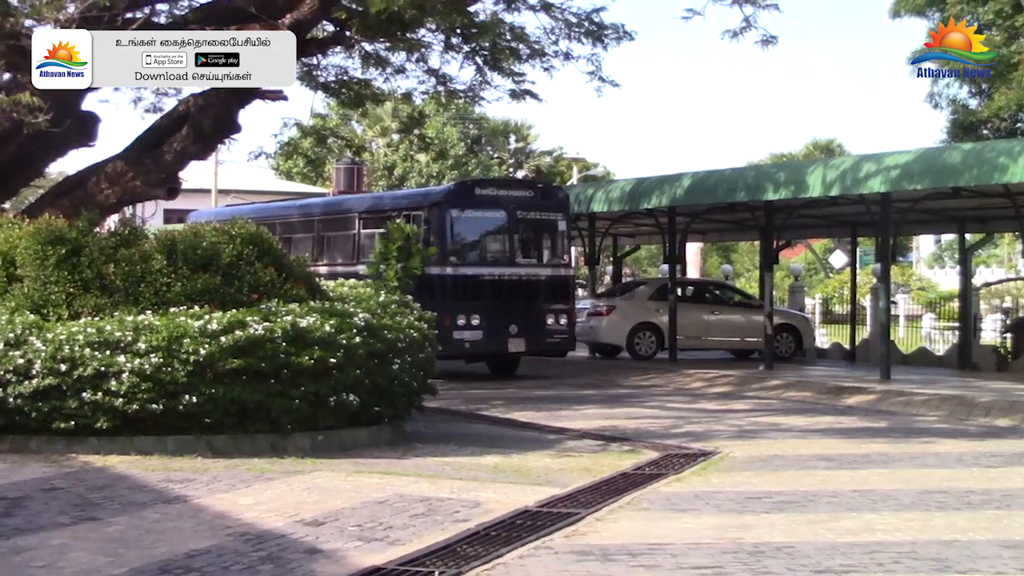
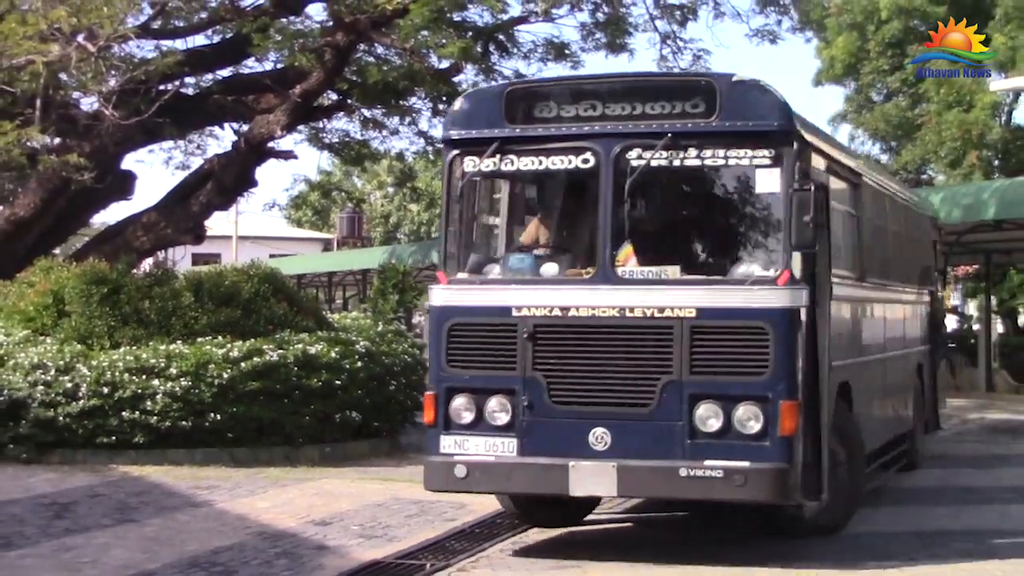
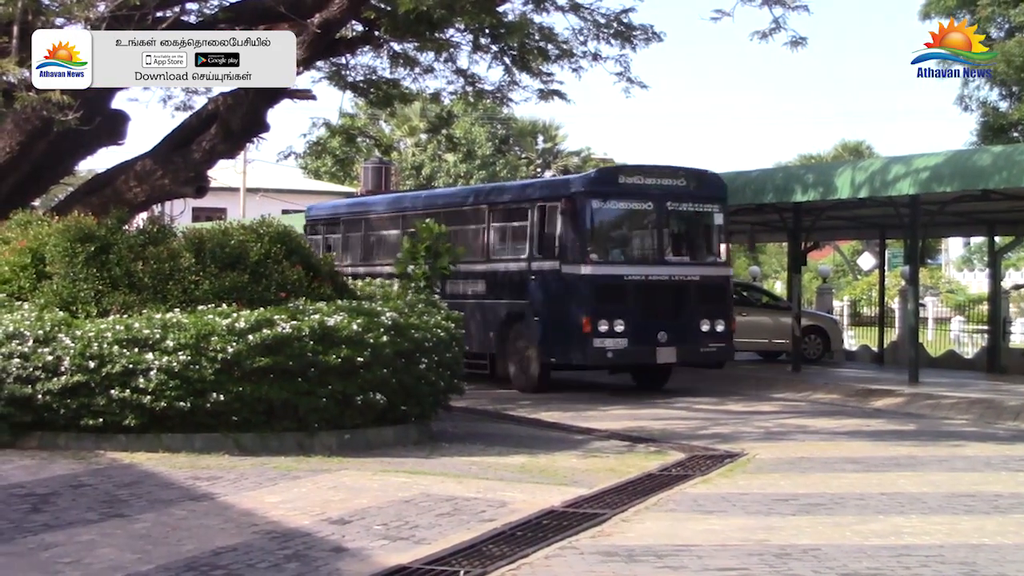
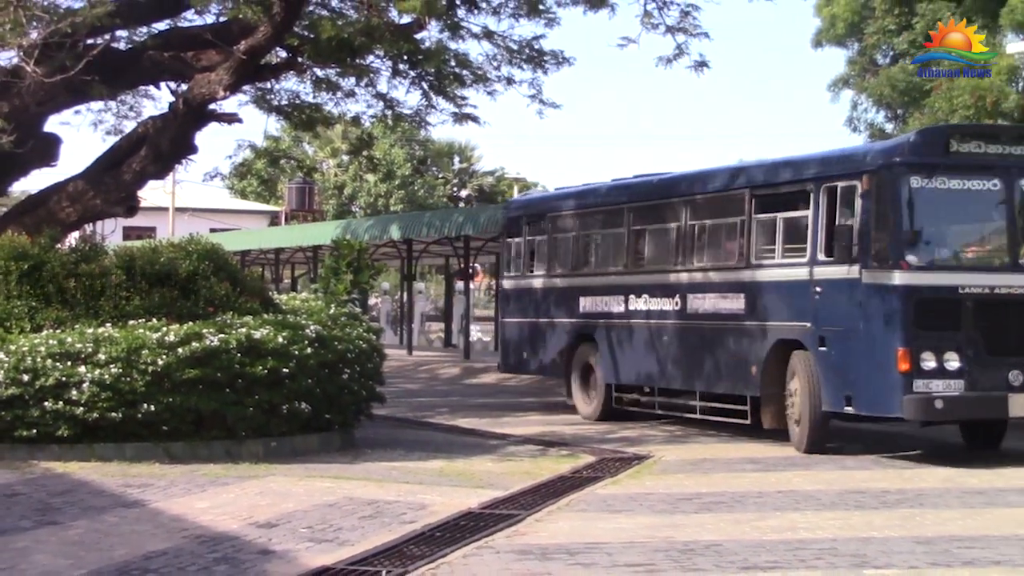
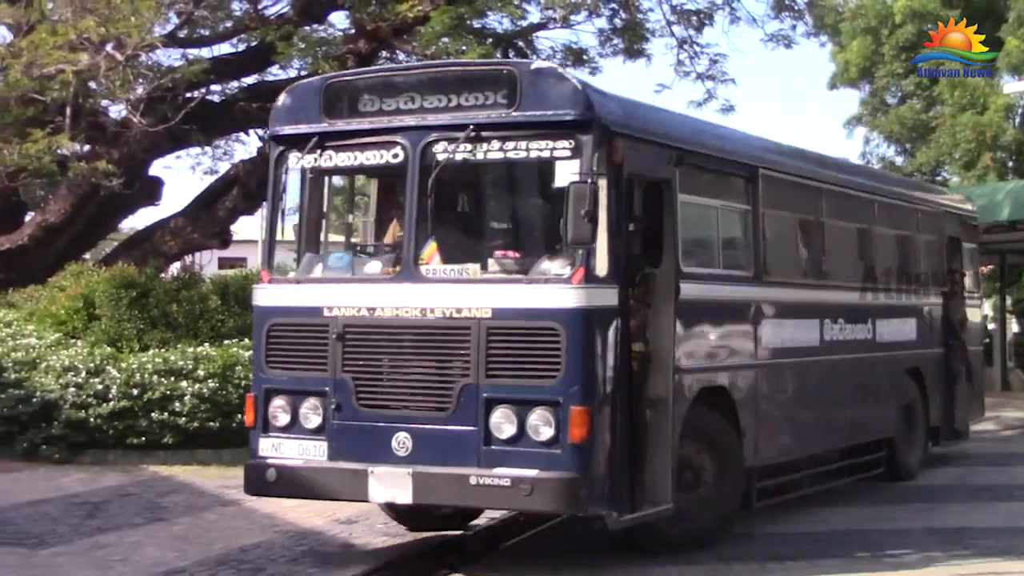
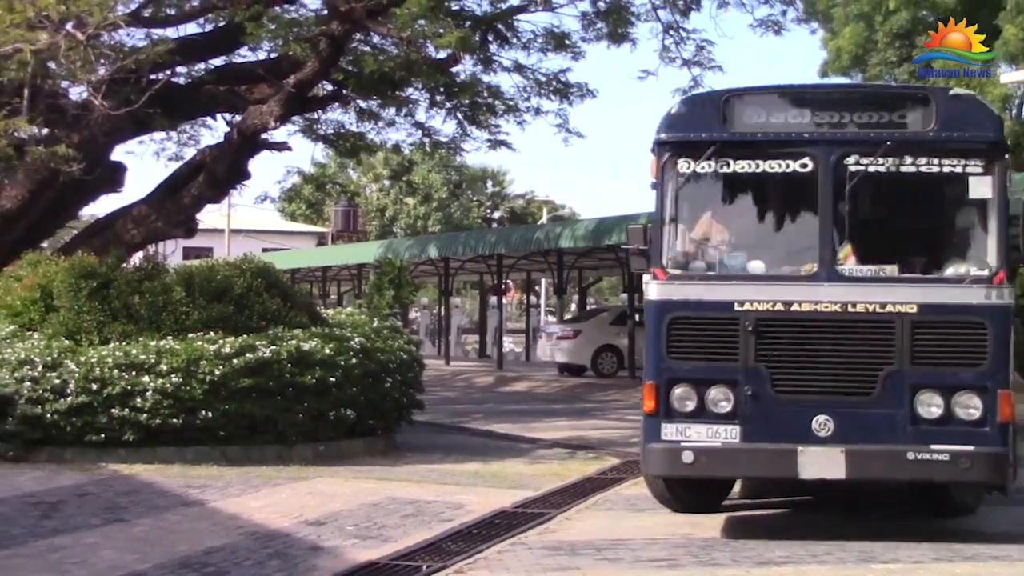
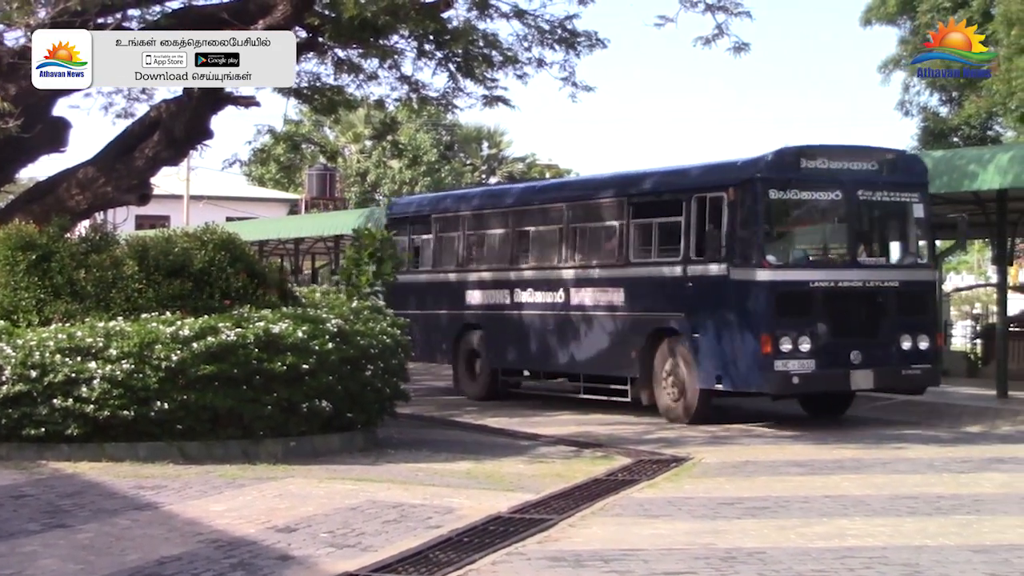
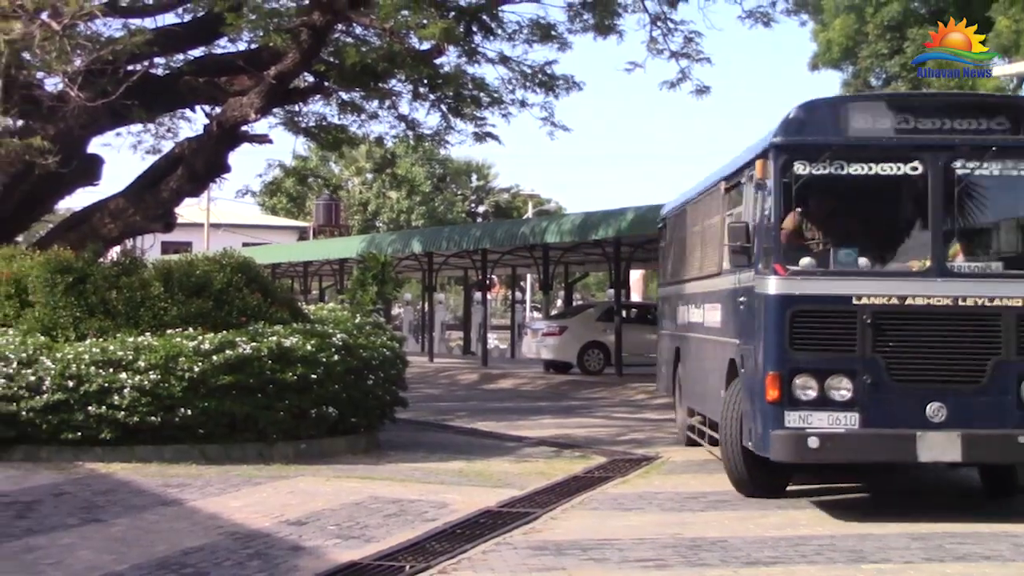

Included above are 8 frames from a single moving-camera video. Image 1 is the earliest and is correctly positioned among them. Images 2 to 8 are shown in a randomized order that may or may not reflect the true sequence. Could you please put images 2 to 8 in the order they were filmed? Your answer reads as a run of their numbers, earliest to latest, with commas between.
3, 7, 4, 8, 6, 2, 5
